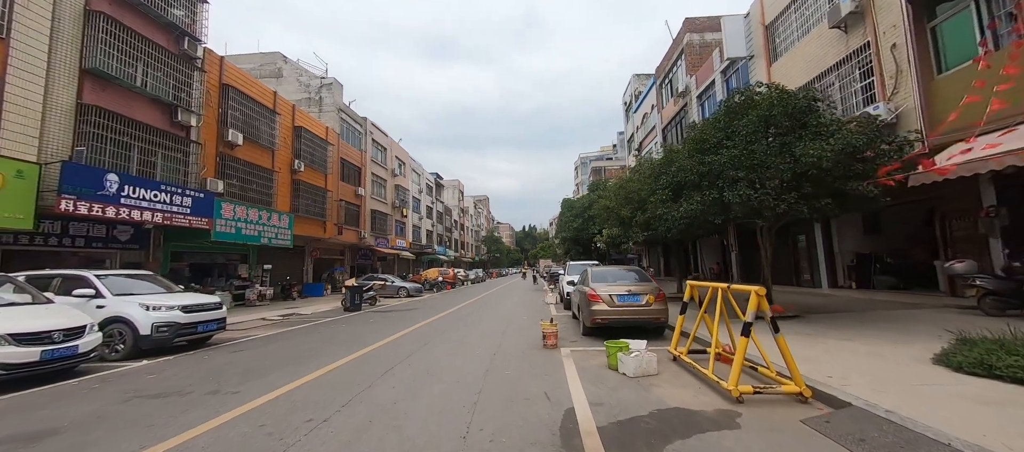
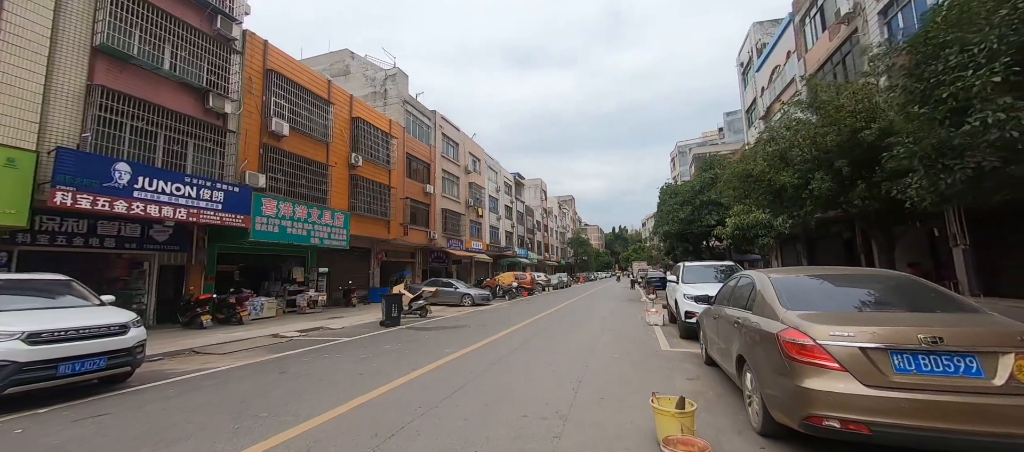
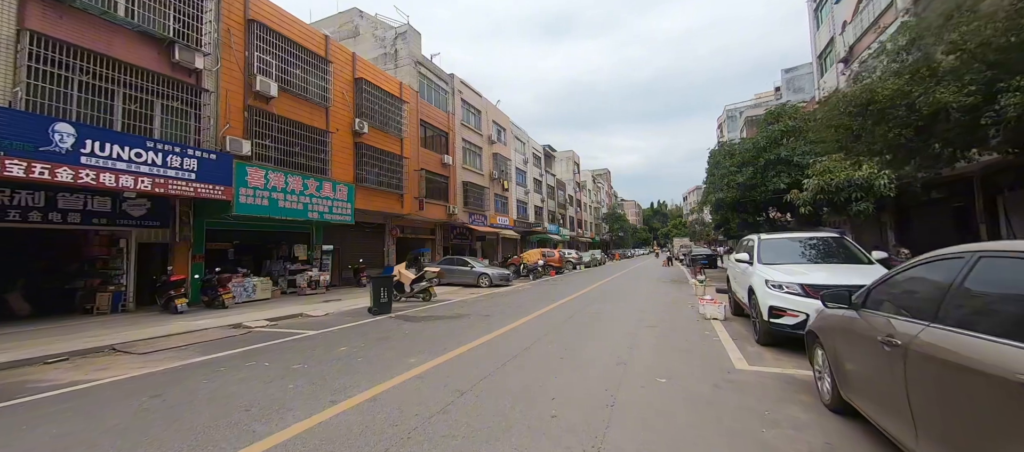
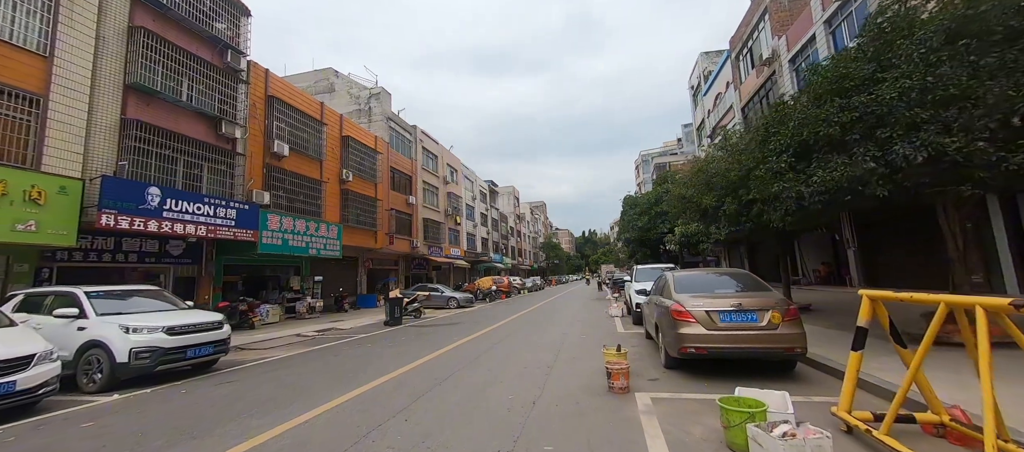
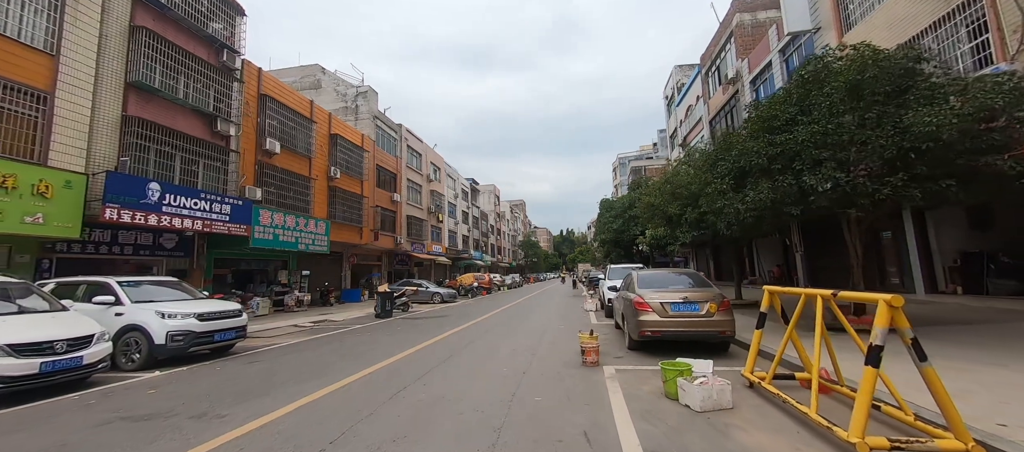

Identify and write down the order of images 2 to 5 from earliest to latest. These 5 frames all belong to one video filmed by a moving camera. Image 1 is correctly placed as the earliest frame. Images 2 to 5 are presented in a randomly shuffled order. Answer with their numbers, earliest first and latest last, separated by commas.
5, 4, 2, 3
